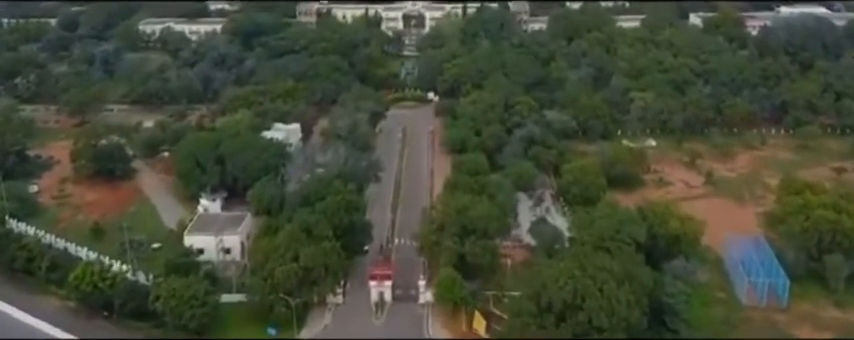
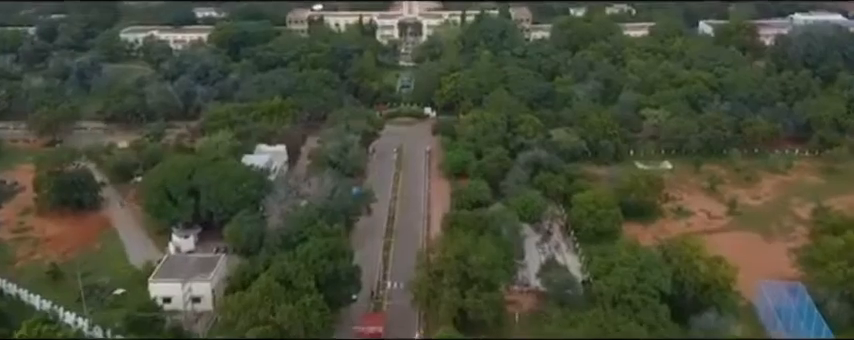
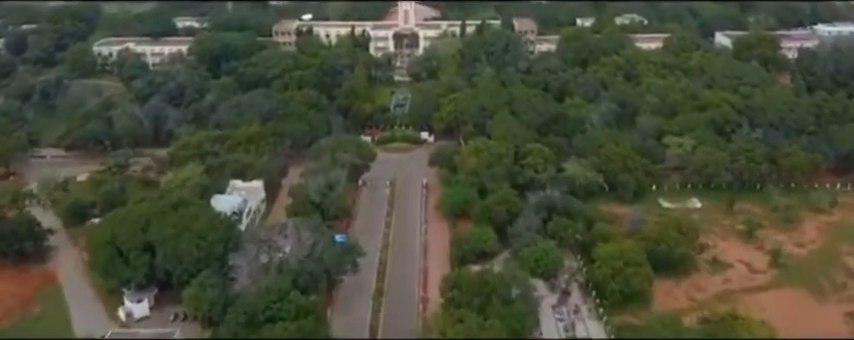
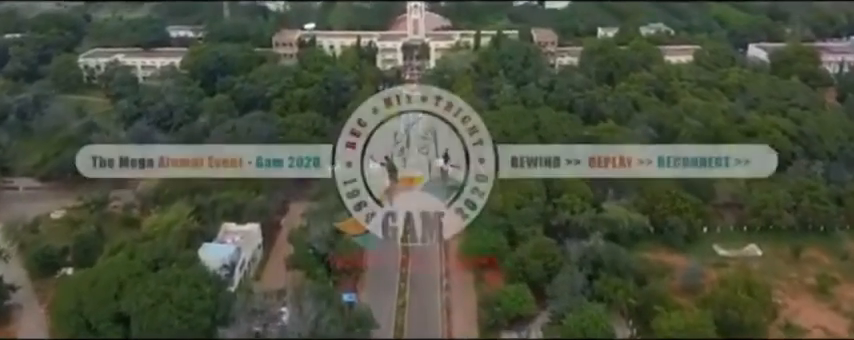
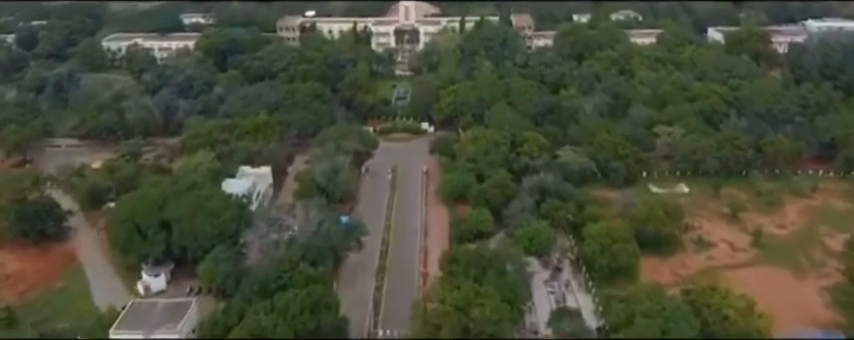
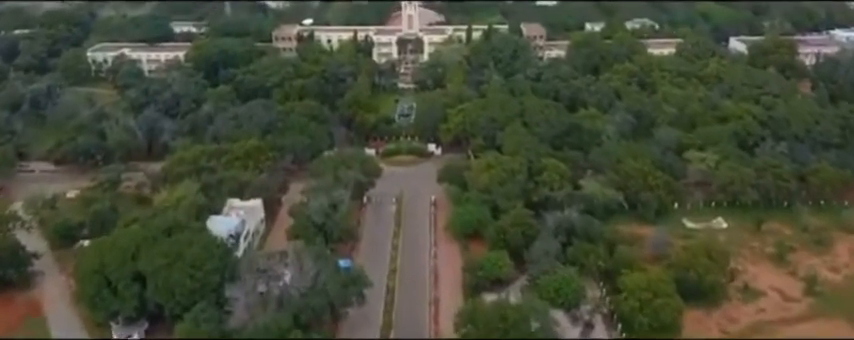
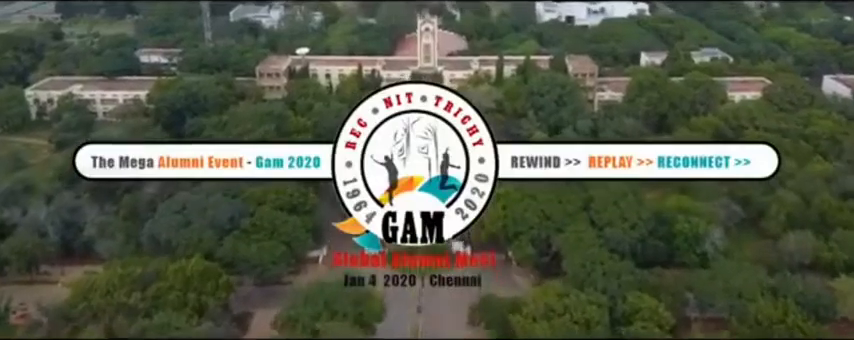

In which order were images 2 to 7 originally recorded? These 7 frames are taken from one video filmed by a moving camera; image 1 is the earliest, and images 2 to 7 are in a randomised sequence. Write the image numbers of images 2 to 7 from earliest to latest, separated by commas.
2, 5, 3, 6, 4, 7
